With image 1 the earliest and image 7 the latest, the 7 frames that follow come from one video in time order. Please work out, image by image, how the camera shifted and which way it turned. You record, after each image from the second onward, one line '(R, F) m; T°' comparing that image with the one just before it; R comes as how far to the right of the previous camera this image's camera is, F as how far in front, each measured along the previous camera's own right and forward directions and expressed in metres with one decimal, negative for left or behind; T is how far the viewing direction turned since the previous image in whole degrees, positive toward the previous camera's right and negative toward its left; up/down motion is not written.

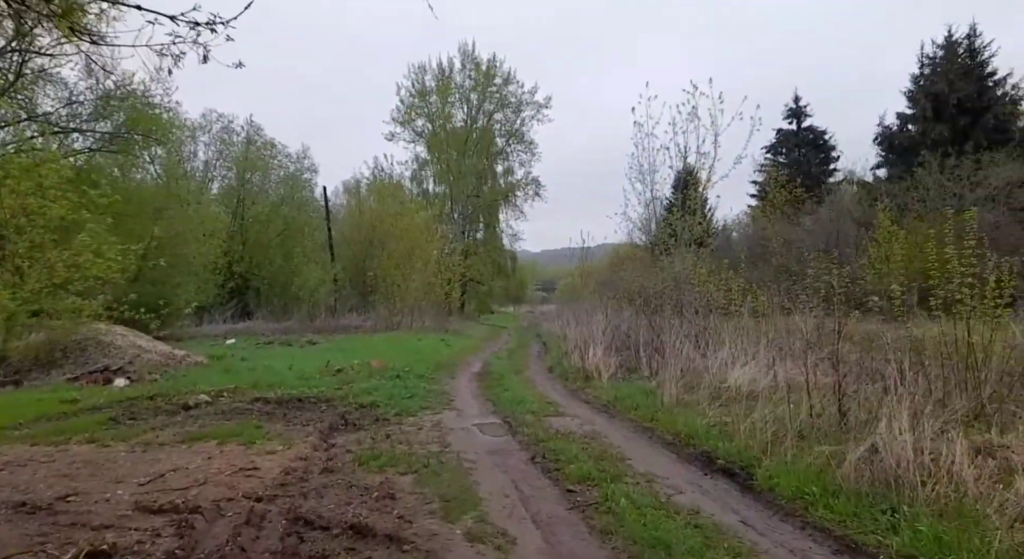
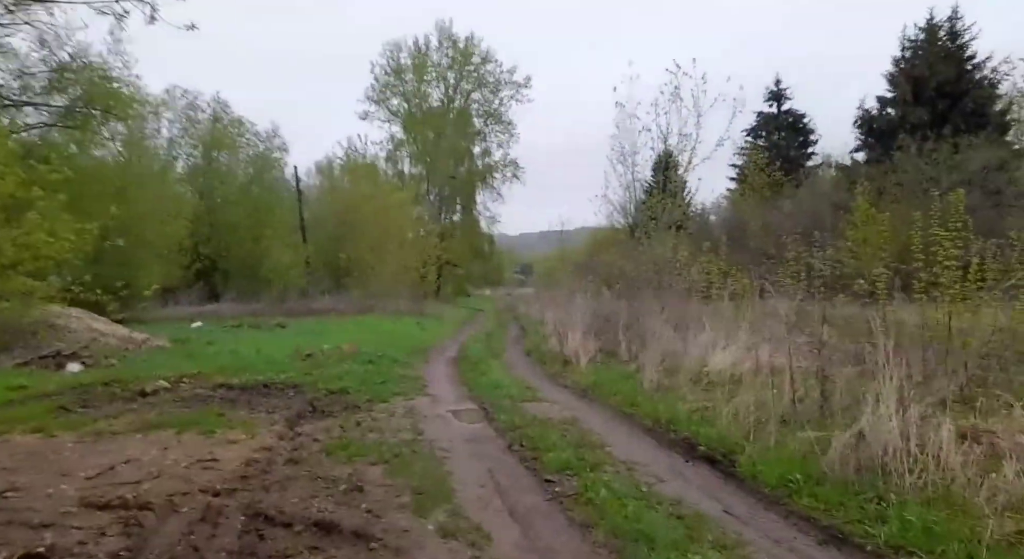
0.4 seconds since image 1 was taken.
(0.0, +0.4) m; +2°
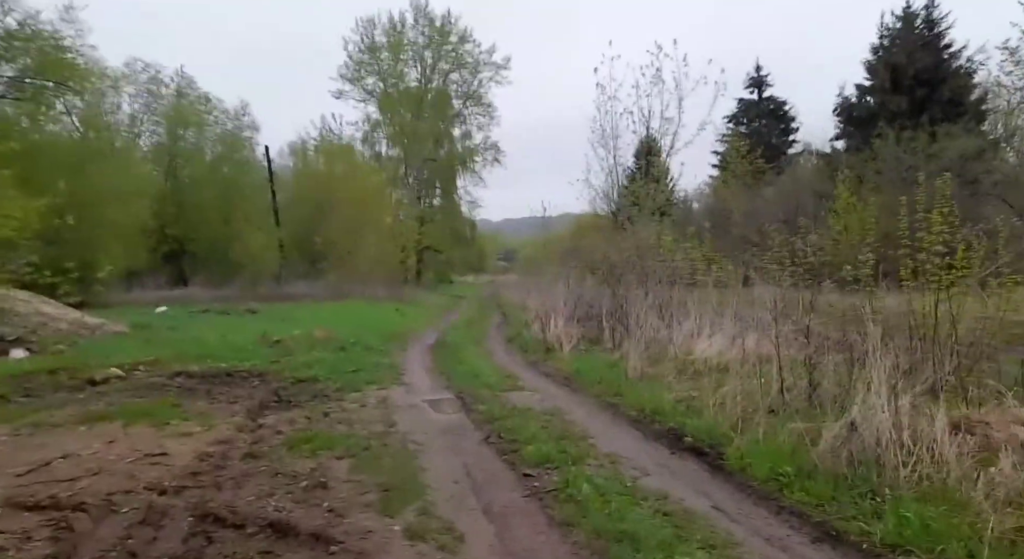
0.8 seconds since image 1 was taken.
(0.0, +0.5) m; +2°
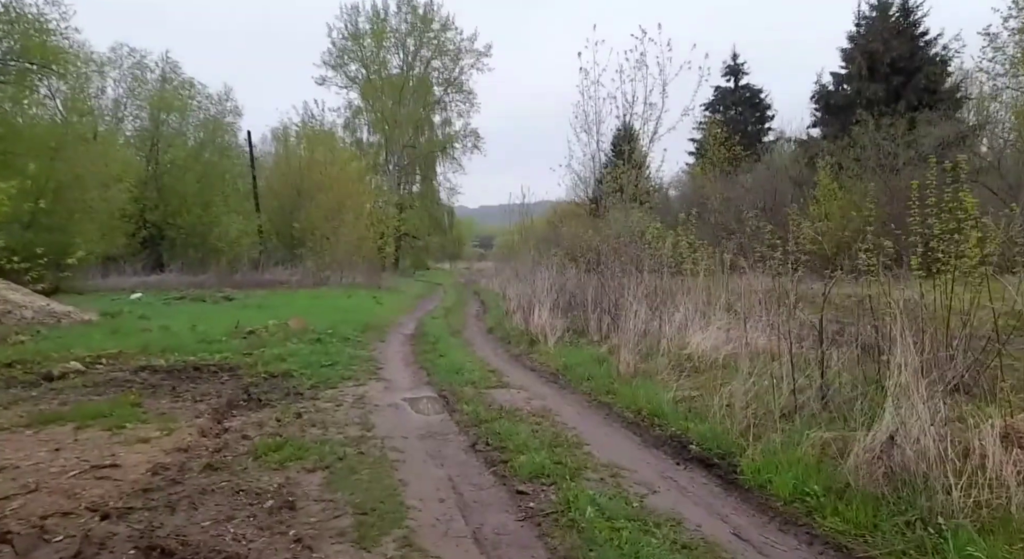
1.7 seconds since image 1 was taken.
(-0.1, +0.8) m; +1°
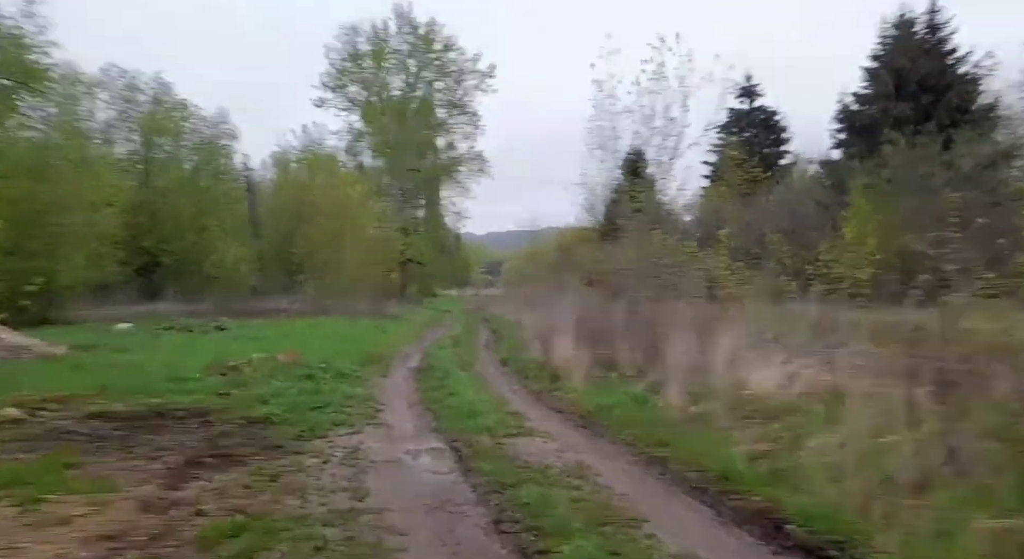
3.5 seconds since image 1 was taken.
(-0.2, +1.8) m; 0°
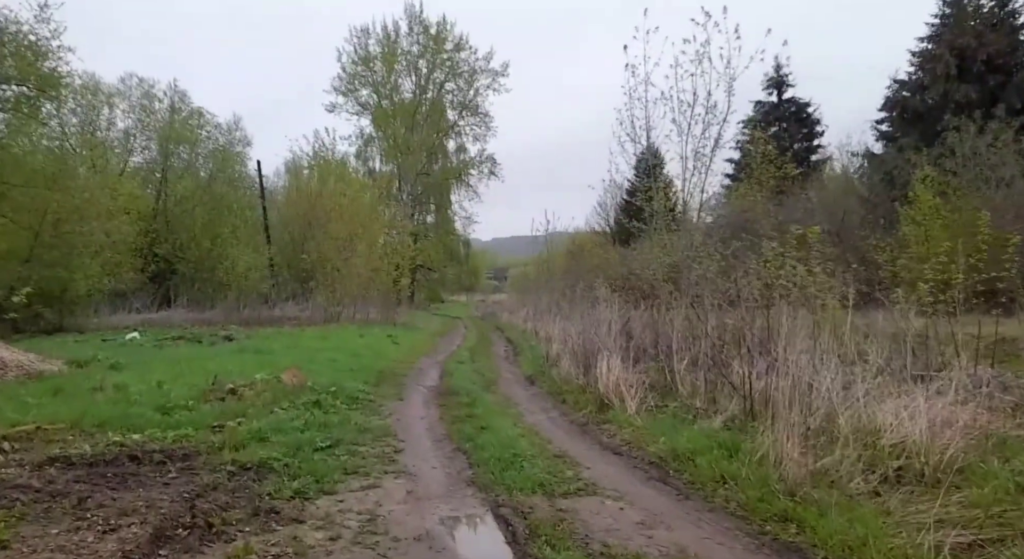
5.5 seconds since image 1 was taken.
(-0.4, +2.0) m; -1°
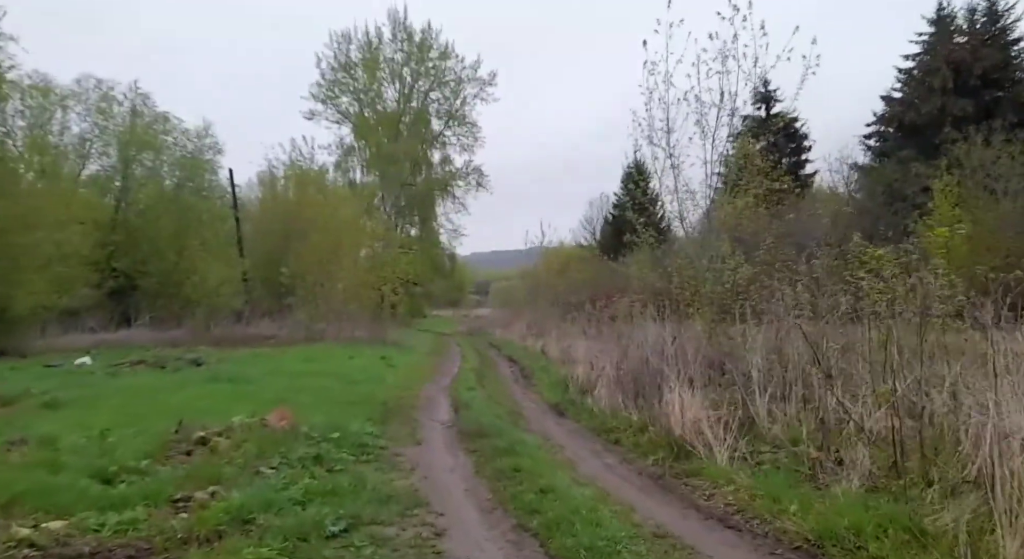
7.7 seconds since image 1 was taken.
(-0.9, +2.5) m; +2°
